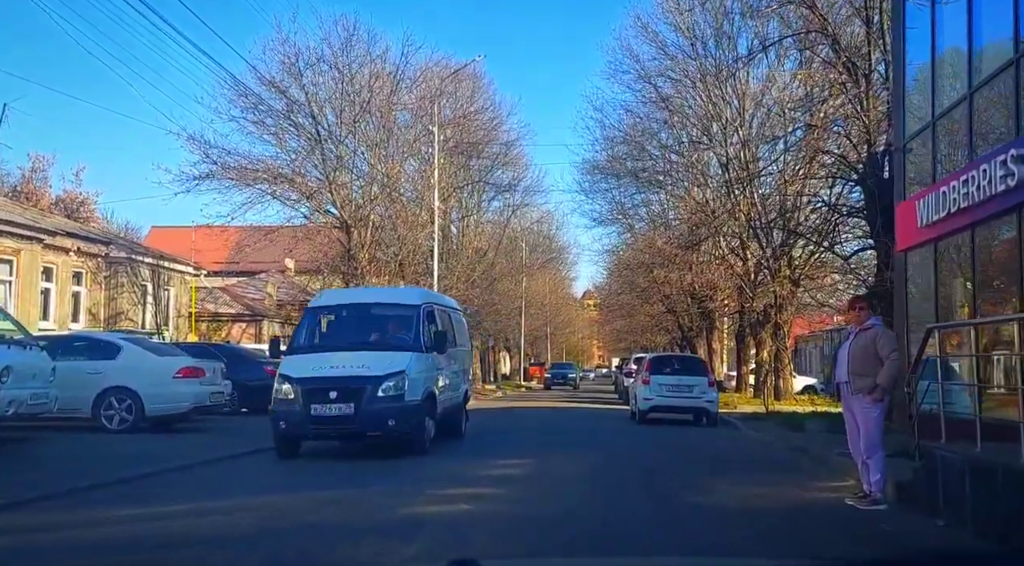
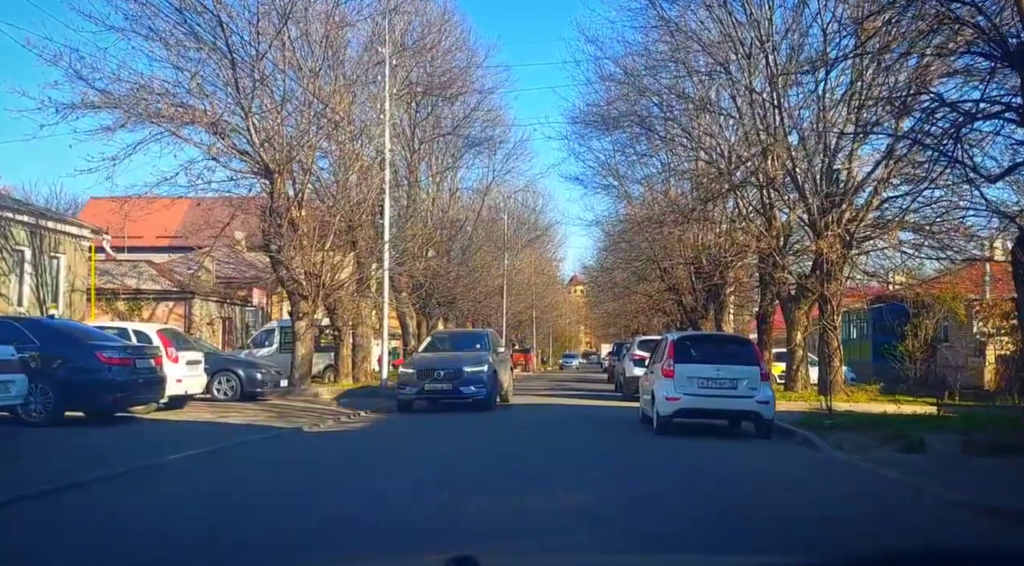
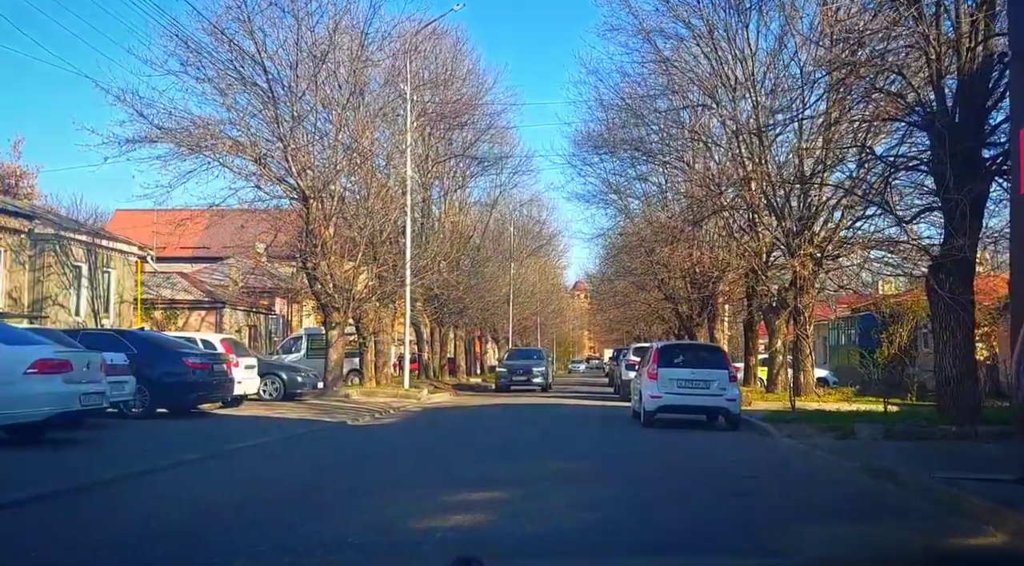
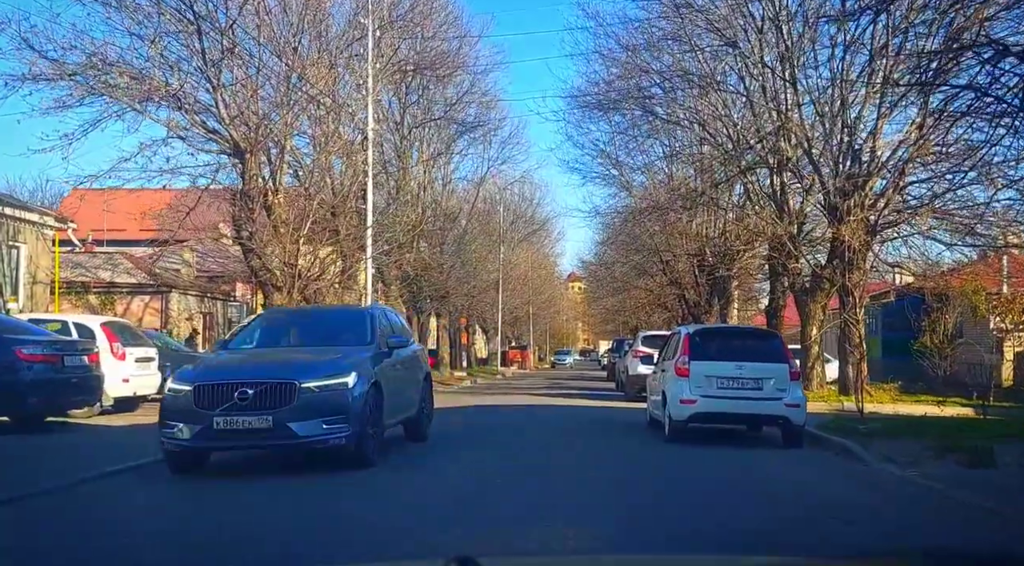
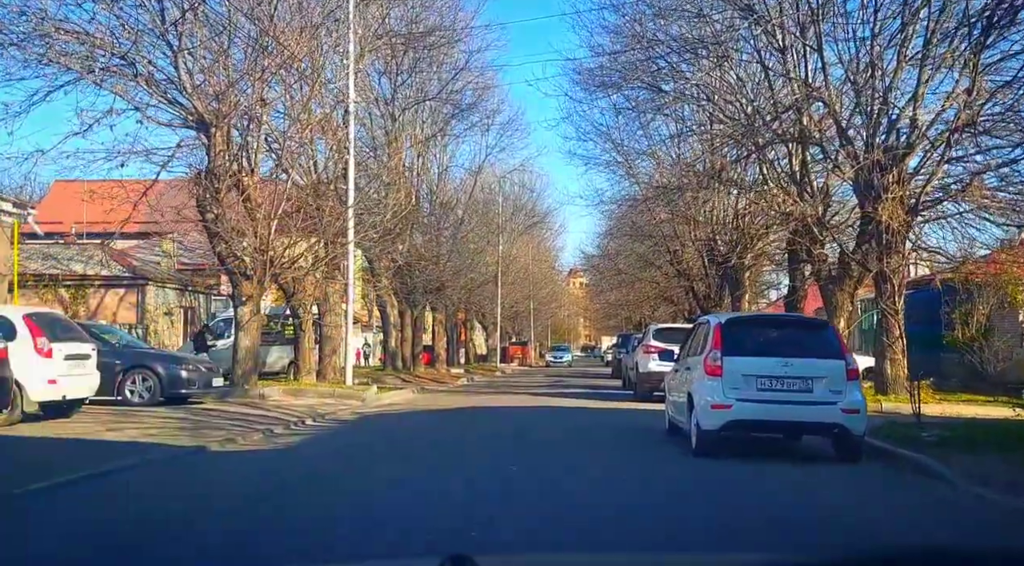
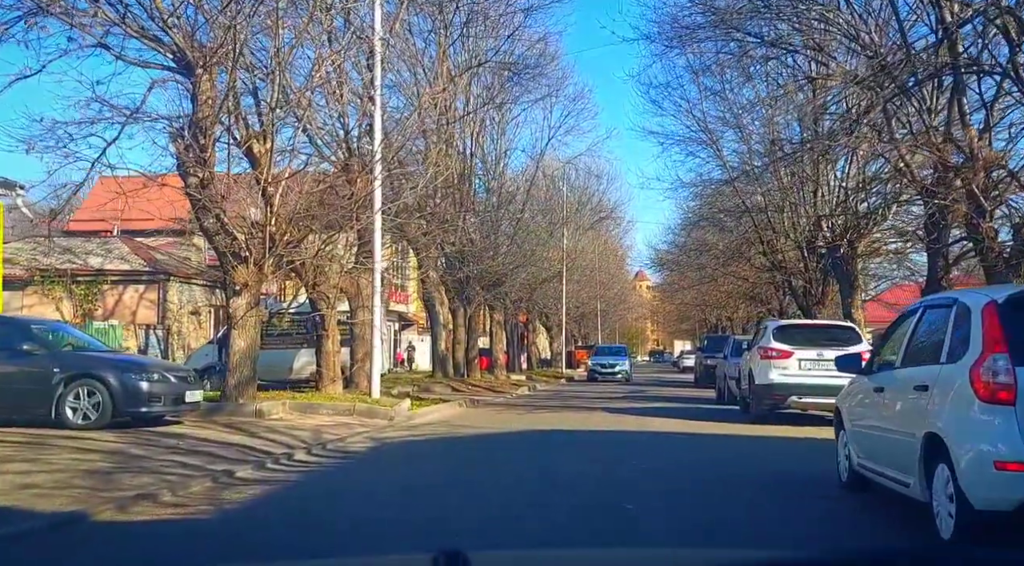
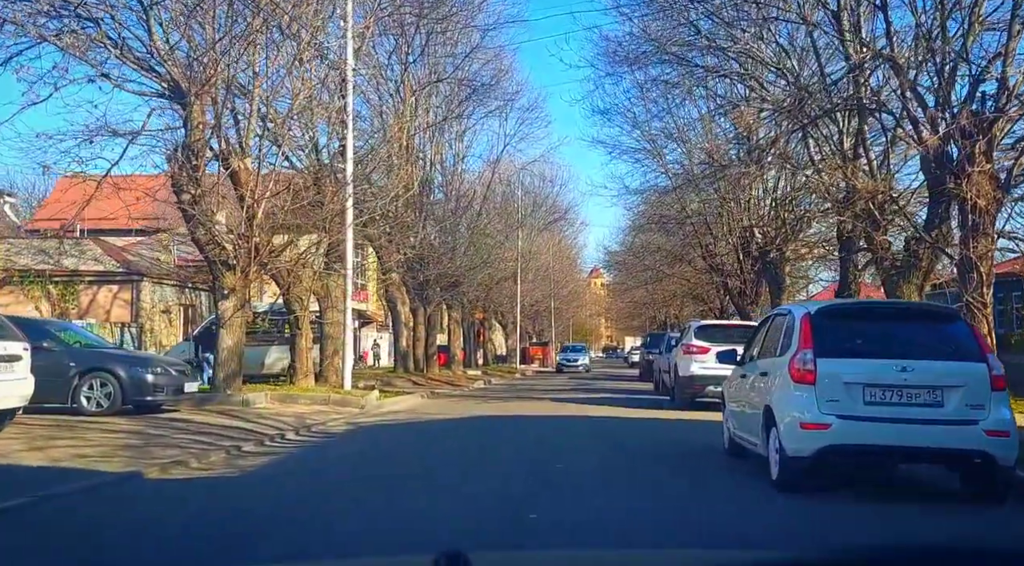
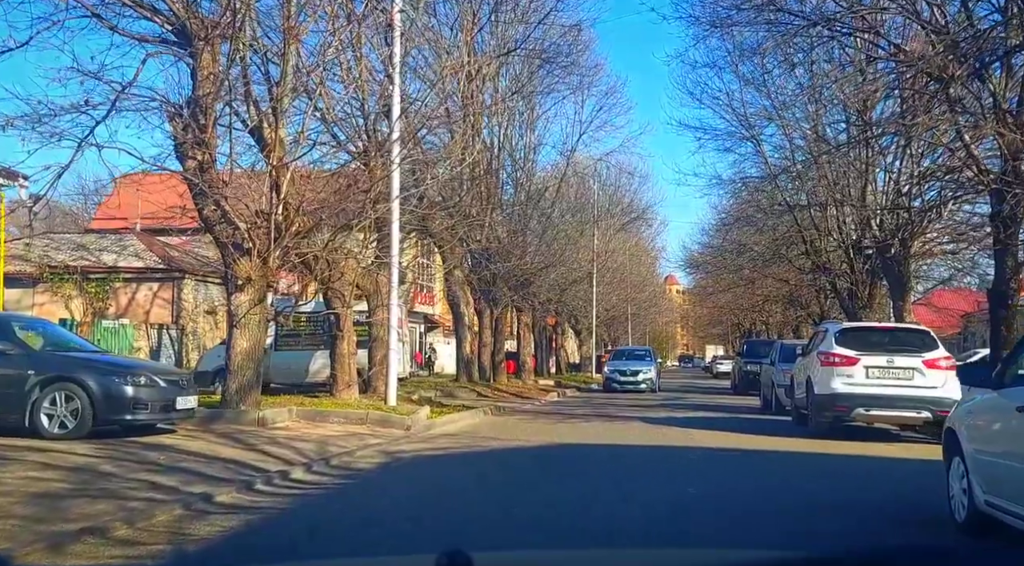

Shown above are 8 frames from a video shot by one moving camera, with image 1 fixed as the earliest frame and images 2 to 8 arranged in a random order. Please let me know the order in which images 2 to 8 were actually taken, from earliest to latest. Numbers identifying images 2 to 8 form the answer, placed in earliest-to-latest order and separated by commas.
3, 2, 4, 5, 7, 6, 8
